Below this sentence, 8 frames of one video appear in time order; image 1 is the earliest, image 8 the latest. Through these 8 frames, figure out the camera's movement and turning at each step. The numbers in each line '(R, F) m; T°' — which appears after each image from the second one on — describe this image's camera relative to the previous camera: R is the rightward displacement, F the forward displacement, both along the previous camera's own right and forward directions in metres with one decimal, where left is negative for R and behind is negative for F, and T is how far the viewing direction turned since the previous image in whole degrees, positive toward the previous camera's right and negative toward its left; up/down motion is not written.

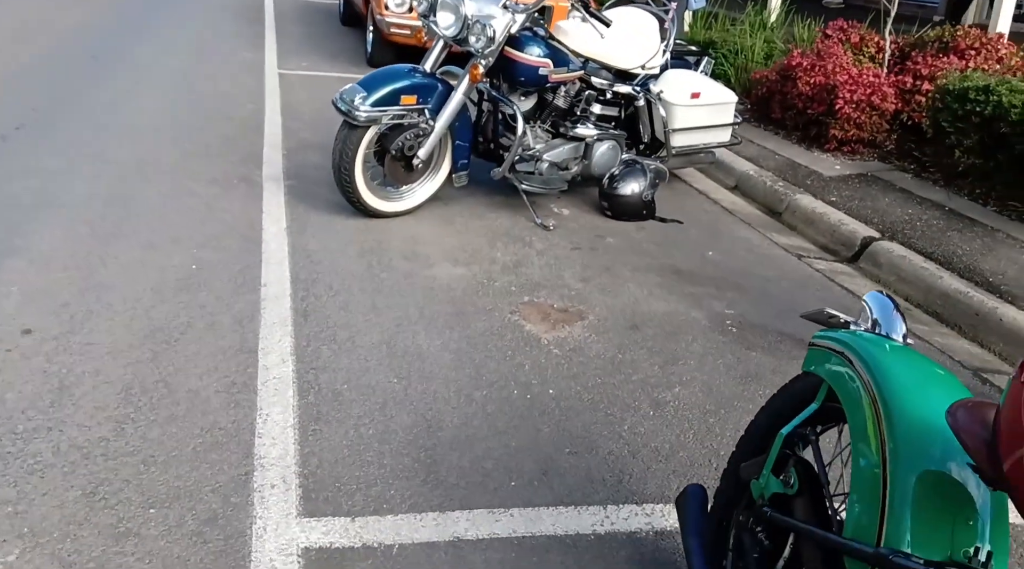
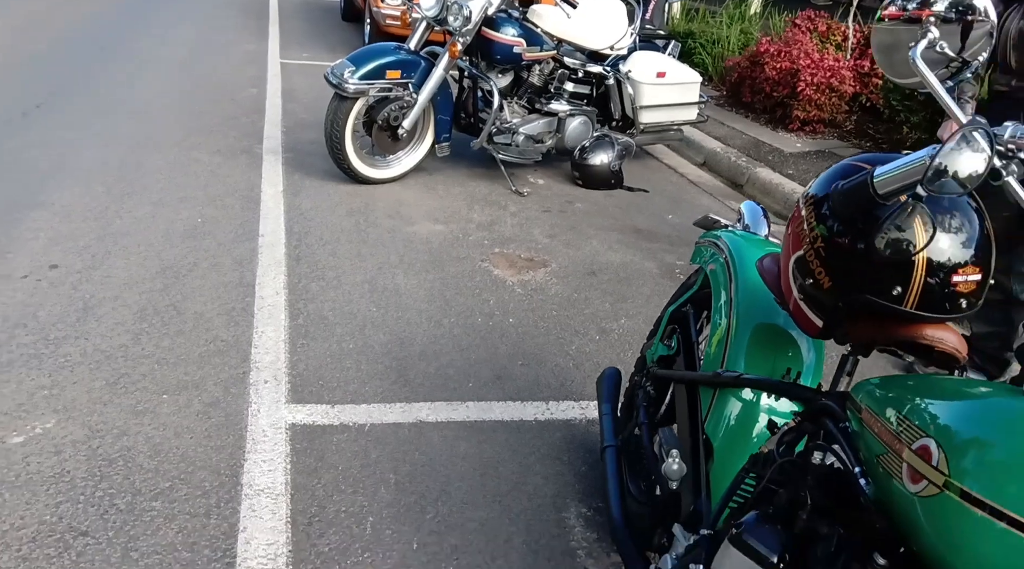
(+0.2, -0.6) m; 0°
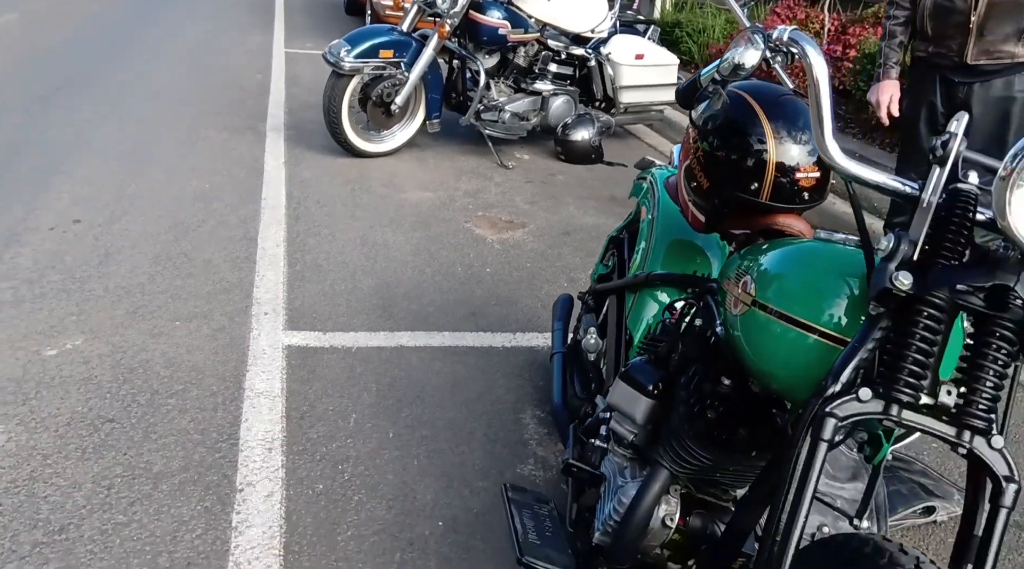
(+0.2, -0.5) m; 0°
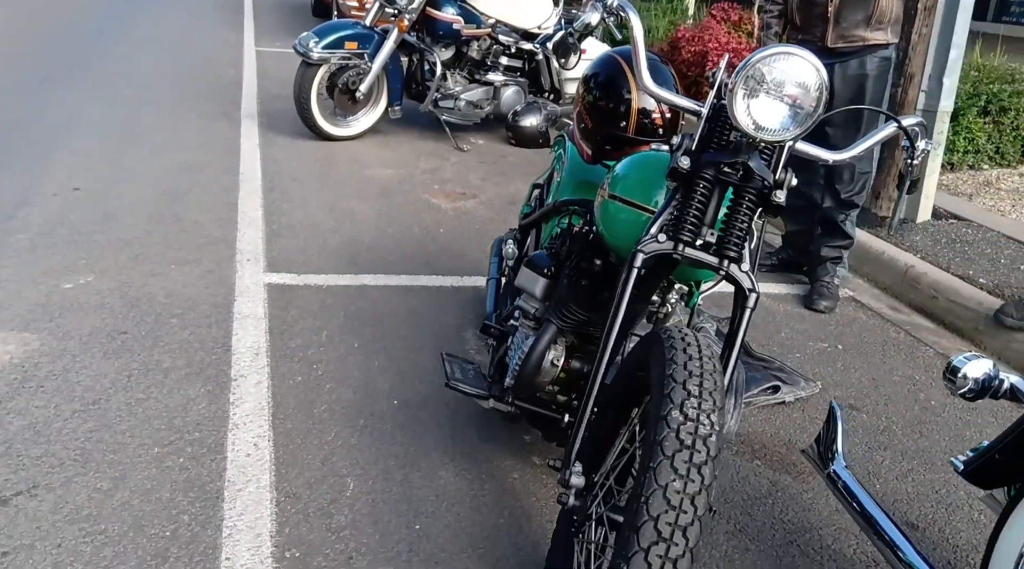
(+0.1, -0.8) m; +2°
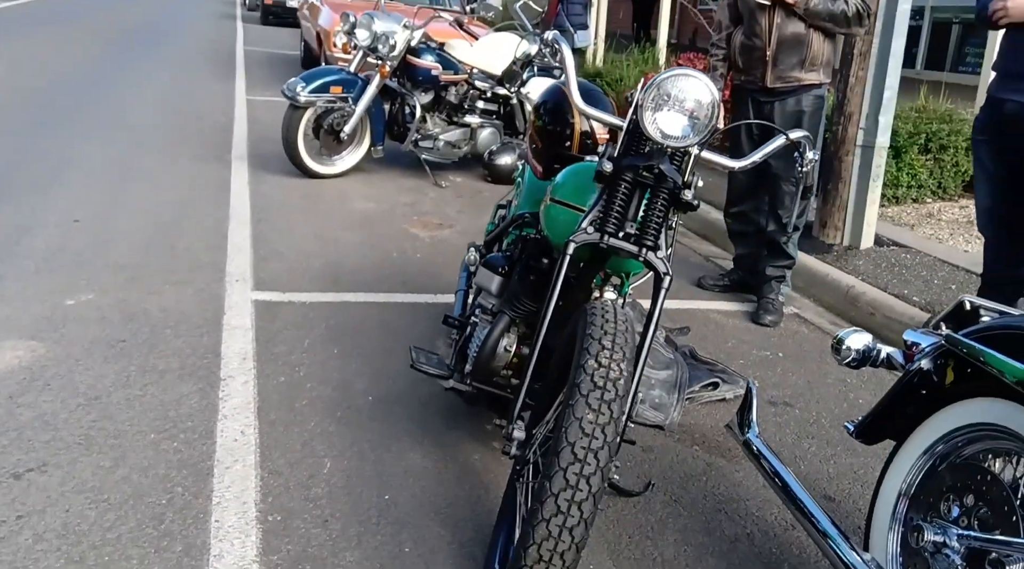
(+0.1, -0.4) m; +1°
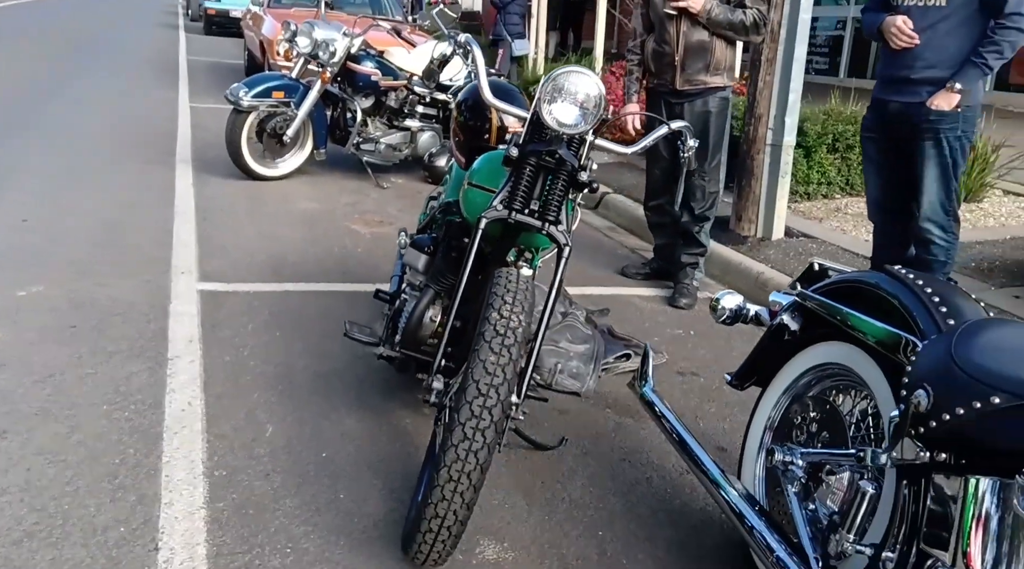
(+0.1, -0.4) m; +3°
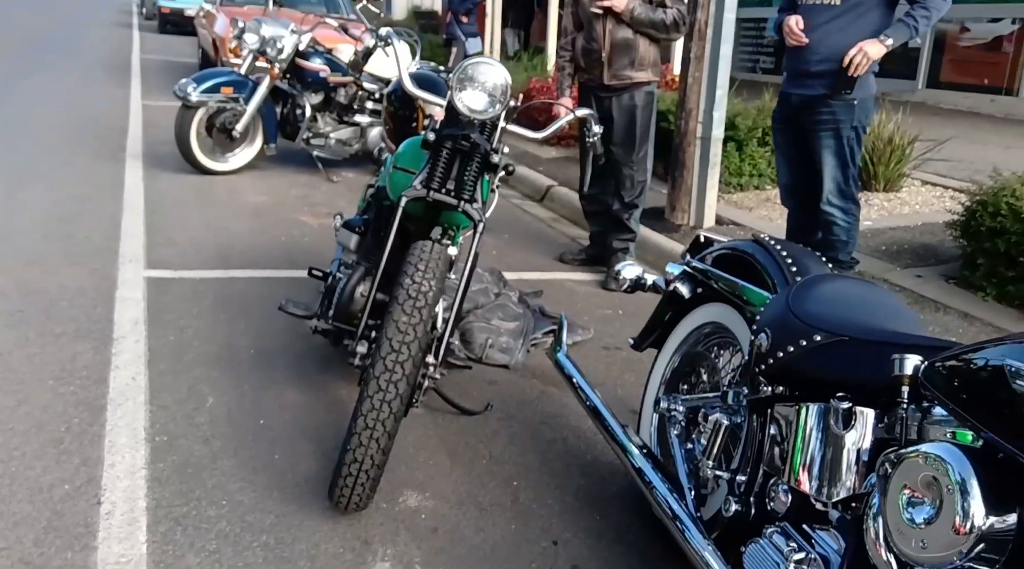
(+0.1, -0.3) m; +2°
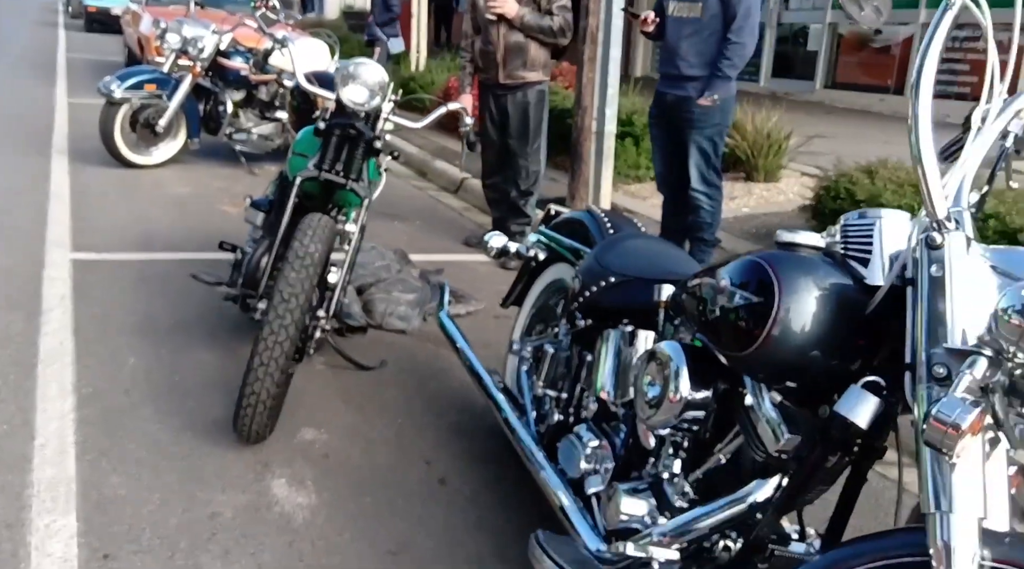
(+0.2, -0.6) m; +4°
